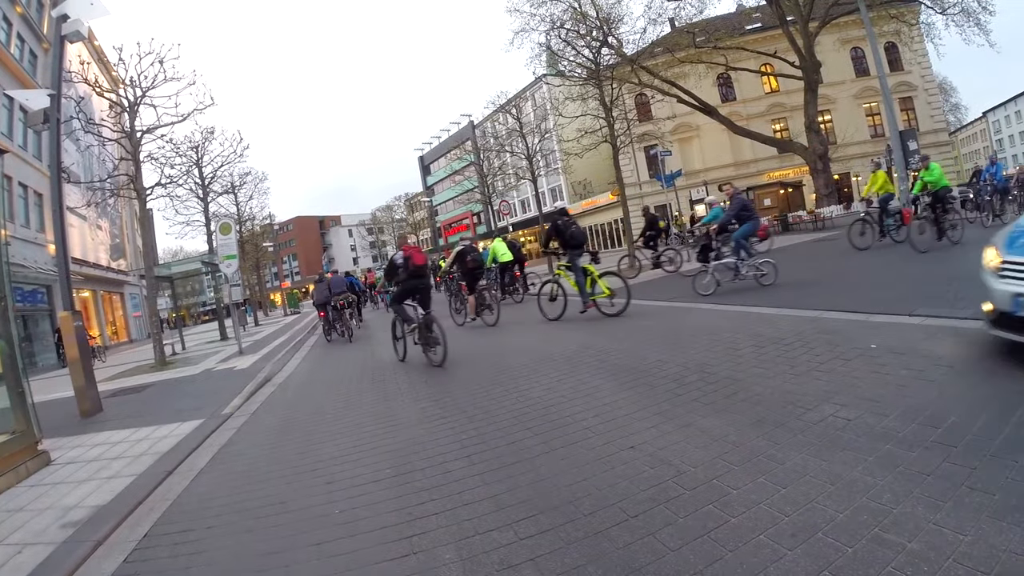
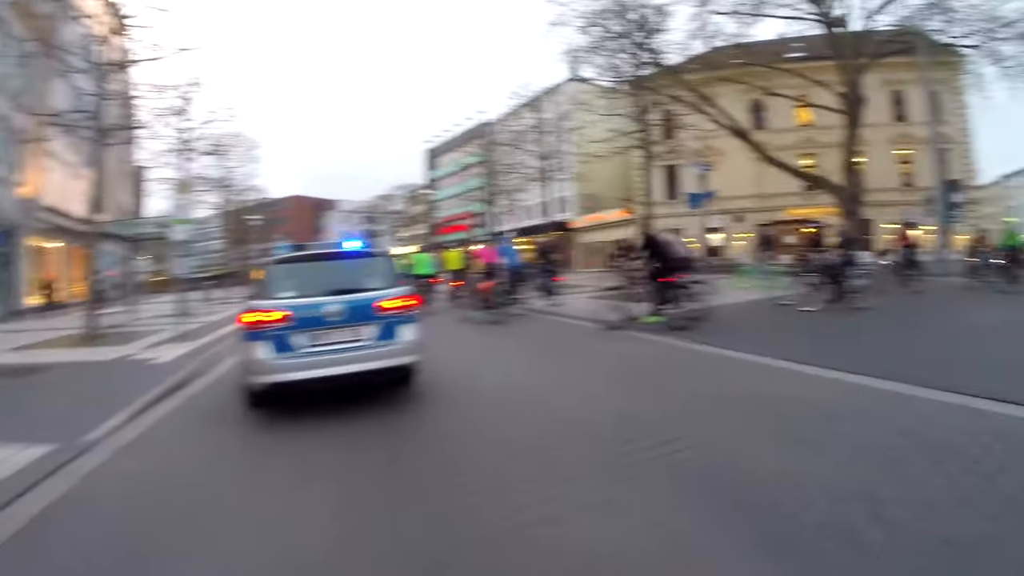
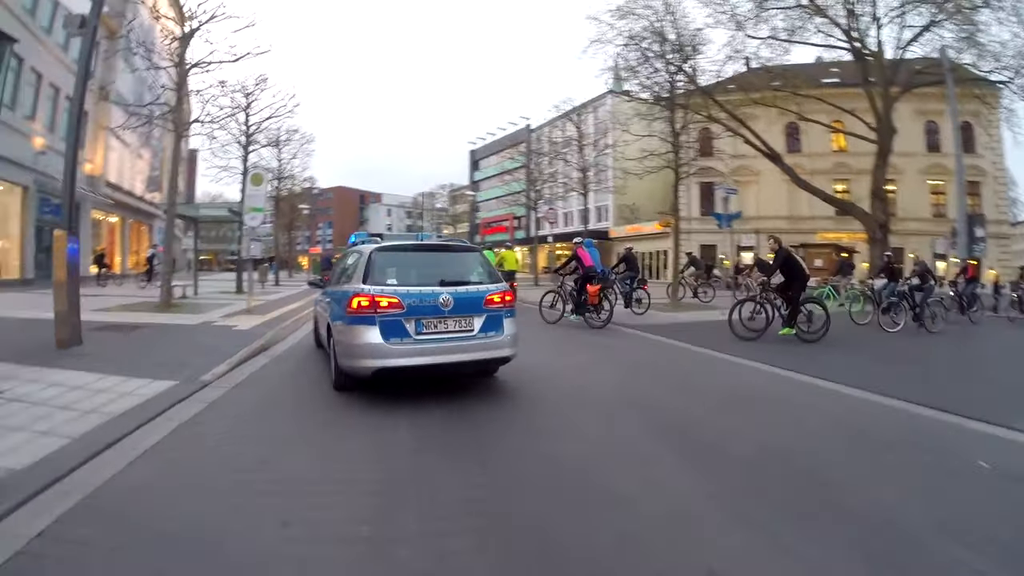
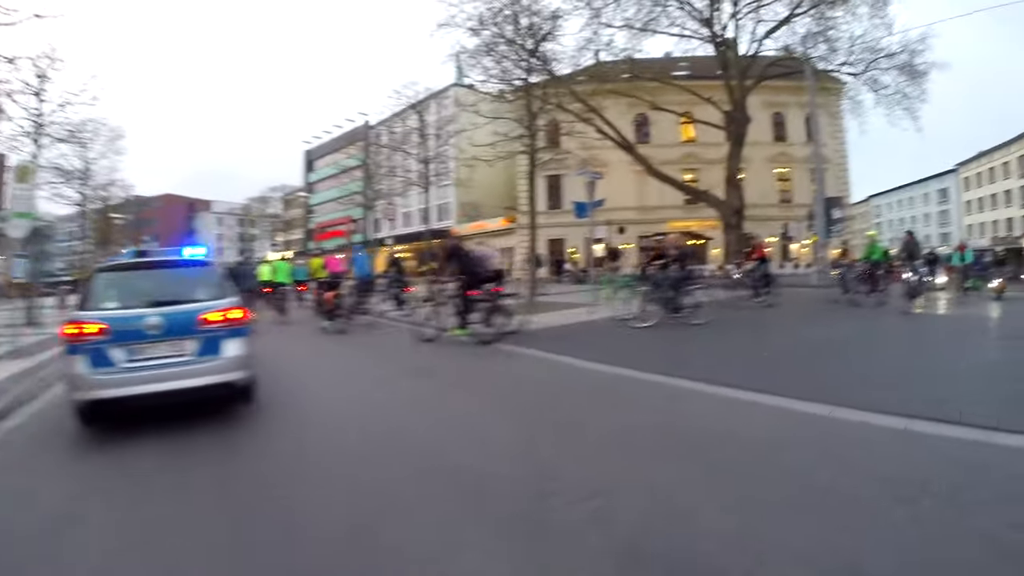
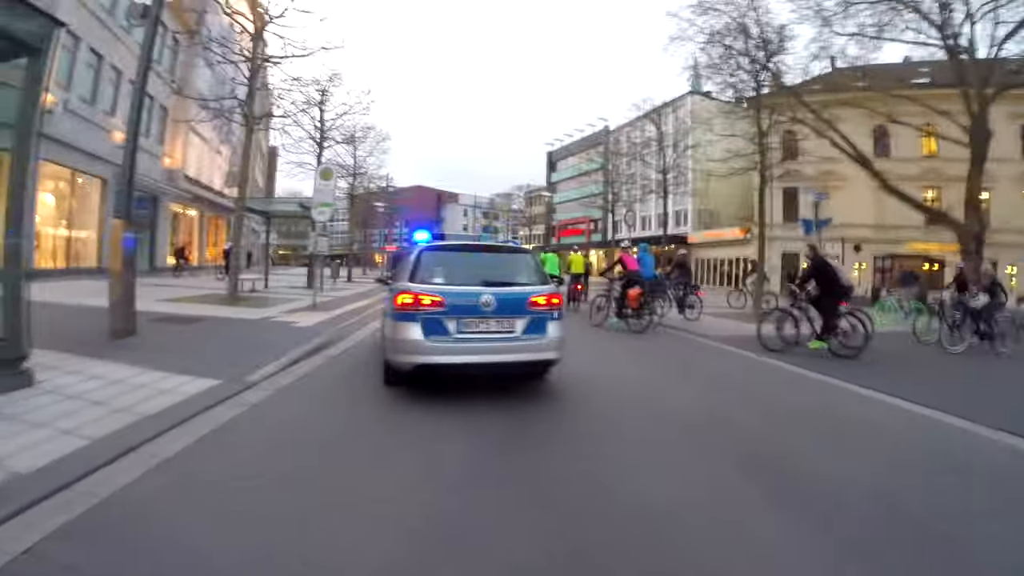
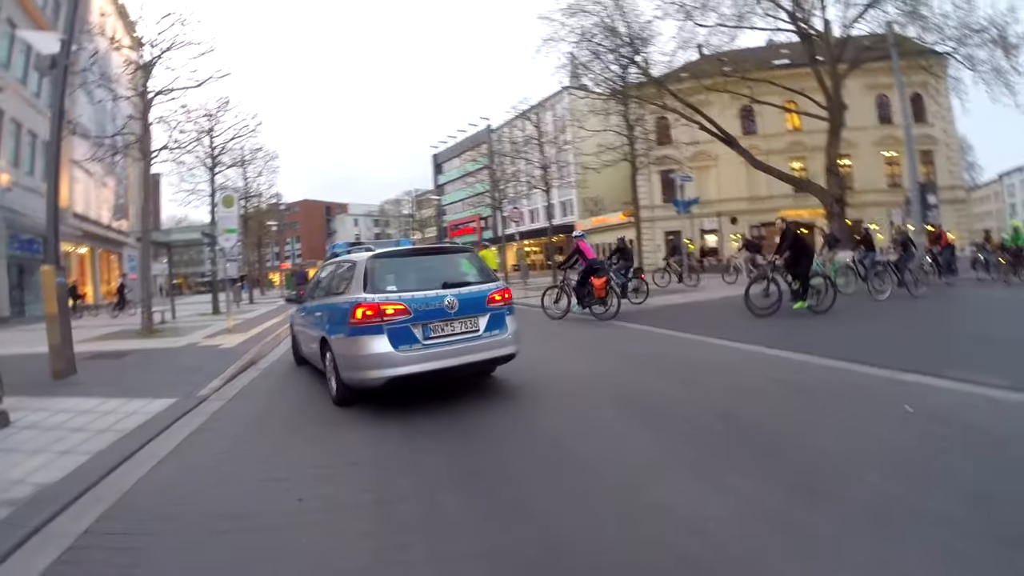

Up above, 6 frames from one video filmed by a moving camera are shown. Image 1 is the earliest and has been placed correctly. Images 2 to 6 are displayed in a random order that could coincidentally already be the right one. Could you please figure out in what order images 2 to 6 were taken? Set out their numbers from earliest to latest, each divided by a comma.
6, 3, 5, 2, 4
